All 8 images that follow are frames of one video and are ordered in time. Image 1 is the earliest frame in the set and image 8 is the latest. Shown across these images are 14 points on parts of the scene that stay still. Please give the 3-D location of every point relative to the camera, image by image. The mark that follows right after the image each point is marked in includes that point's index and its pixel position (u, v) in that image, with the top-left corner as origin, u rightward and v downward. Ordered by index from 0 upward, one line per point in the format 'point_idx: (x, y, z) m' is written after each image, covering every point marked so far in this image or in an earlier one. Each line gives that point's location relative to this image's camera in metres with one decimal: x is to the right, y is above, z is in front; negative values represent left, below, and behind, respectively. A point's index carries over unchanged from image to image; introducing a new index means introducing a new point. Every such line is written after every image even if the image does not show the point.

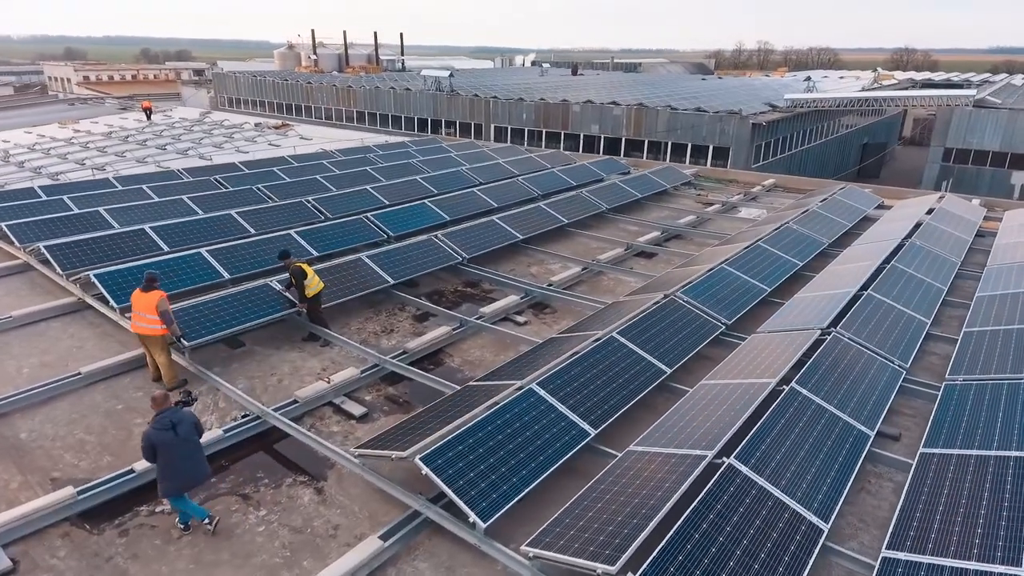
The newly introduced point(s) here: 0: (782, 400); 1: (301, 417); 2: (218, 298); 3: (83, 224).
0: (+3.5, -1.5, +8.2) m
1: (-3.2, -2.0, +9.2) m
2: (-5.6, -0.2, +11.5) m
3: (-11.0, +1.7, +15.7) m
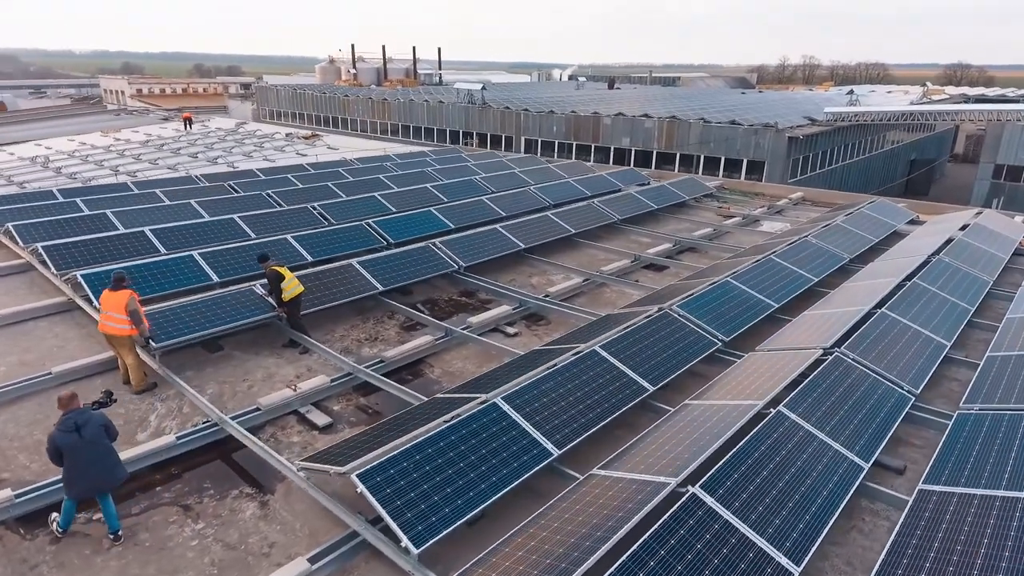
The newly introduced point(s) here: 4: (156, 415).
0: (+3.0, -1.7, +7.5) m
1: (-3.6, -2.0, +8.9) m
2: (-5.8, -0.2, +11.3) m
3: (-11.0, +1.6, +15.8) m
4: (-5.3, -1.9, +9.0) m
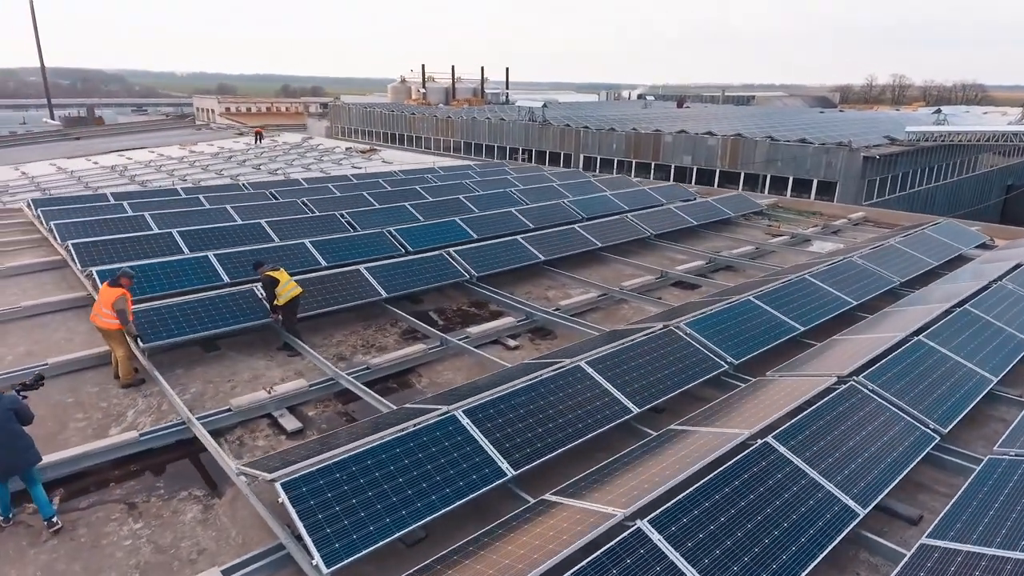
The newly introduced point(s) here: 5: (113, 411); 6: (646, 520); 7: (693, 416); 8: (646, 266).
0: (+2.5, -1.8, +6.6) m
1: (-4.0, -2.0, +8.7) m
2: (-5.9, -0.2, +11.4) m
3: (-10.4, +1.7, +16.5) m
4: (-5.6, -1.8, +9.1) m
5: (-5.9, -1.8, +9.0) m
6: (+1.2, -2.2, +5.7) m
7: (+2.5, -1.8, +8.5) m
8: (+3.7, +0.6, +16.9) m
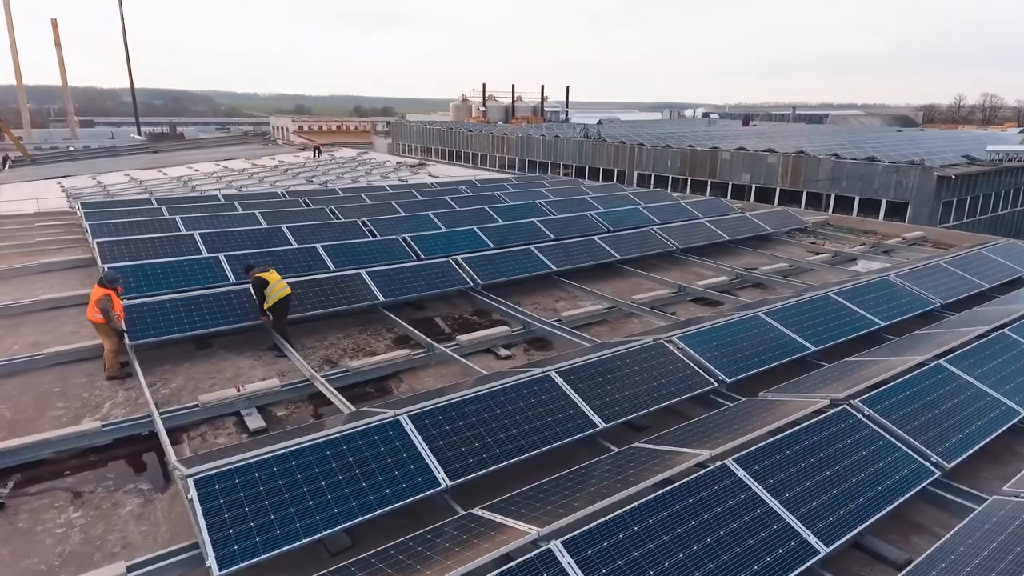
0: (+1.8, -1.9, +6.0) m
1: (-4.5, -1.9, +8.7) m
2: (-6.0, -0.2, +11.6) m
3: (-10.0, +1.7, +17.2) m
4: (-6.0, -1.7, +9.2) m
5: (-6.3, -1.7, +9.2) m
6: (+0.4, -2.1, +5.2) m
7: (+1.9, -1.9, +7.9) m
8: (+4.0, +0.2, +16.2) m
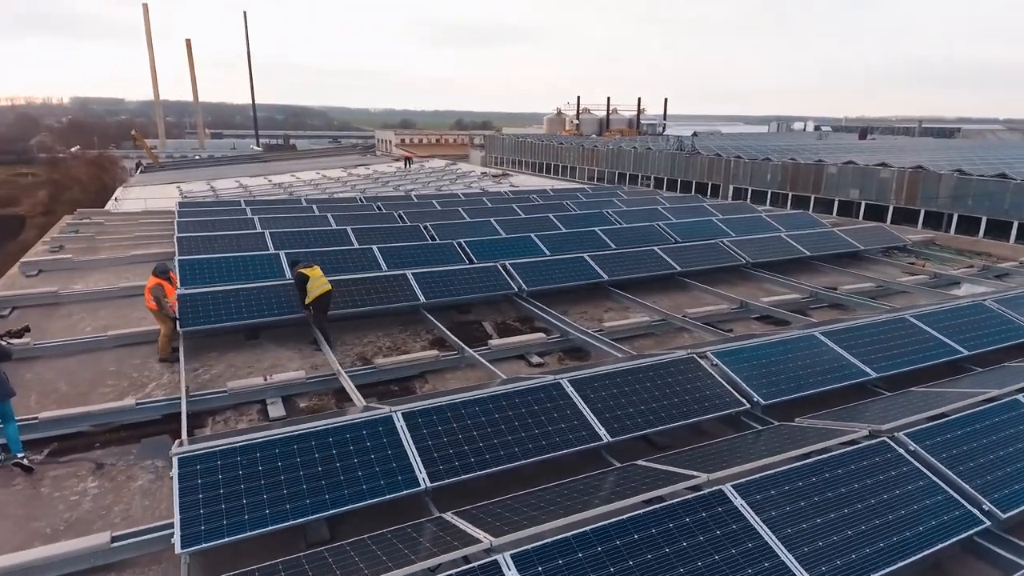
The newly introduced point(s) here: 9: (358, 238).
0: (+1.5, -1.9, +5.5) m
1: (-4.3, -1.8, +9.1) m
2: (-5.3, -0.1, +12.2) m
3: (-8.3, +1.8, +18.3) m
4: (-5.7, -1.5, +9.8) m
5: (-6.0, -1.5, +9.8) m
6: (0.0, -2.1, +4.9) m
7: (+2.0, -2.0, +7.3) m
8: (+5.4, -0.2, +15.2) m
9: (-4.4, +1.4, +17.5) m
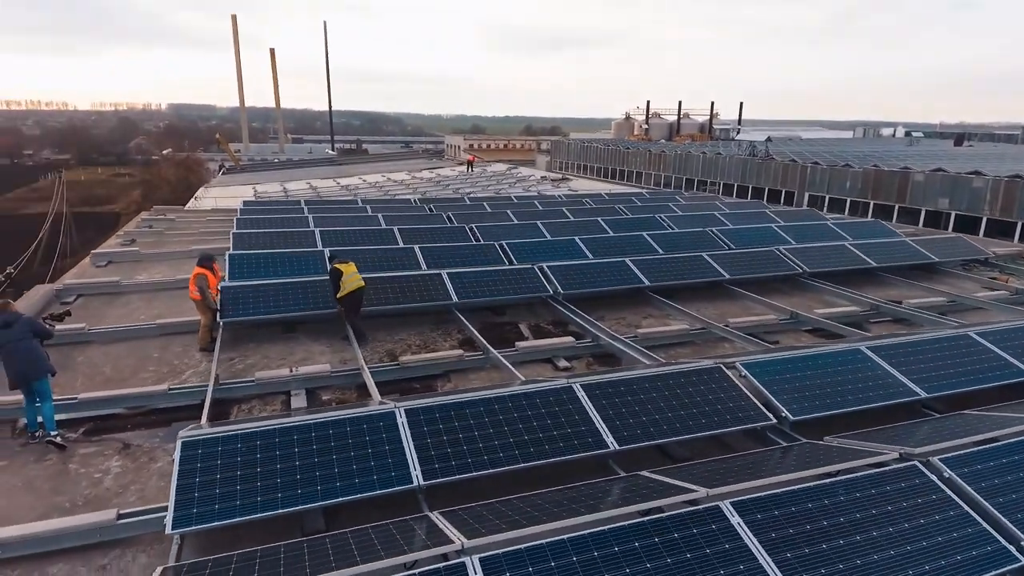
0: (+1.4, -1.9, +5.2) m
1: (-4.0, -1.7, +9.4) m
2: (-4.6, 0.0, +12.6) m
3: (-6.9, +2.0, +19.0) m
4: (-5.4, -1.4, +10.2) m
5: (-5.6, -1.4, +10.3) m
6: (-0.2, -2.1, +4.7) m
7: (+2.0, -2.1, +7.0) m
8: (+6.3, -0.4, +14.4) m
9: (-3.1, +1.4, +17.8) m
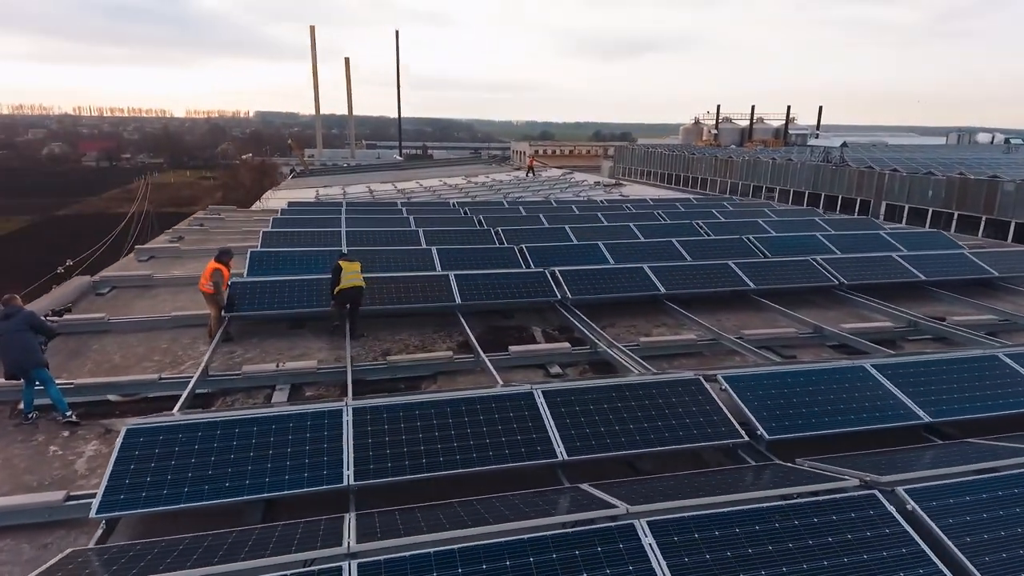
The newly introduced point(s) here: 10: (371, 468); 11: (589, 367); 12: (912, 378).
0: (+0.6, -2.0, +4.9) m
1: (-4.3, -1.6, +9.6) m
2: (-4.5, +0.1, +12.9) m
3: (-6.1, +2.0, +19.6) m
4: (-5.6, -1.3, +10.6) m
5: (-5.8, -1.3, +10.7) m
6: (-1.1, -2.1, +4.6) m
7: (+1.4, -2.1, +6.6) m
8: (+6.5, -0.7, +13.6) m
9: (-2.5, +1.4, +17.9) m
10: (-1.4, -1.9, +6.4) m
11: (+1.4, -1.4, +11.0) m
12: (+5.7, -1.3, +8.7) m
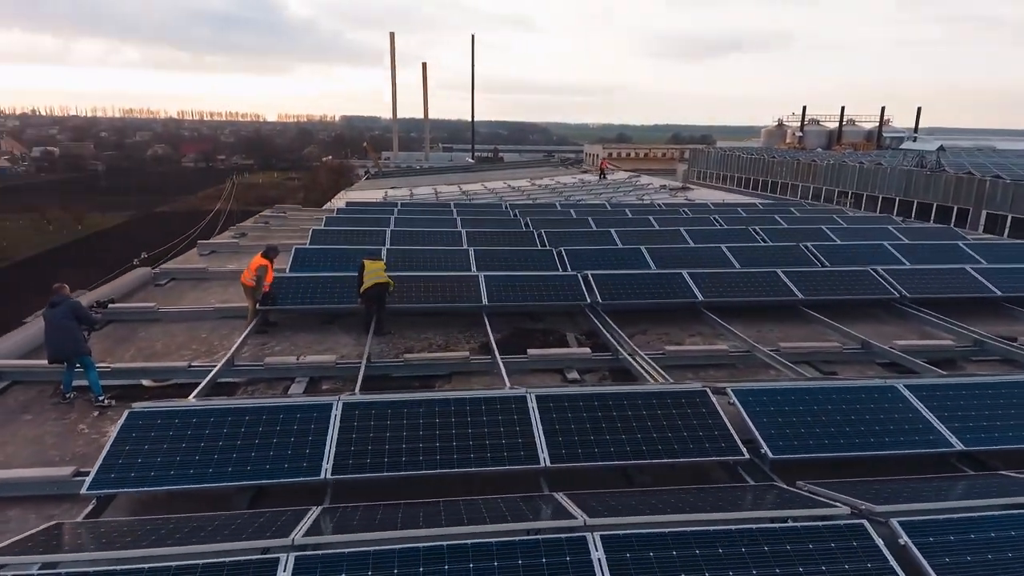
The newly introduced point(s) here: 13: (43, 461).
0: (+0.1, -2.0, +4.7) m
1: (-4.1, -1.5, +10.0) m
2: (-3.9, +0.2, +13.3) m
3: (-4.6, +2.1, +20.1) m
4: (-5.2, -1.2, +11.2) m
5: (-5.5, -1.1, +11.3) m
6: (-1.5, -2.0, +4.6) m
7: (+1.1, -2.2, +6.3) m
8: (+7.1, -0.9, +12.6) m
9: (-1.2, +1.4, +18.1) m
10: (-1.7, -1.9, +6.5) m
11: (+1.7, -1.5, +10.7) m
12: (+5.7, -1.5, +7.9) m
13: (-5.7, -2.1, +7.4) m
